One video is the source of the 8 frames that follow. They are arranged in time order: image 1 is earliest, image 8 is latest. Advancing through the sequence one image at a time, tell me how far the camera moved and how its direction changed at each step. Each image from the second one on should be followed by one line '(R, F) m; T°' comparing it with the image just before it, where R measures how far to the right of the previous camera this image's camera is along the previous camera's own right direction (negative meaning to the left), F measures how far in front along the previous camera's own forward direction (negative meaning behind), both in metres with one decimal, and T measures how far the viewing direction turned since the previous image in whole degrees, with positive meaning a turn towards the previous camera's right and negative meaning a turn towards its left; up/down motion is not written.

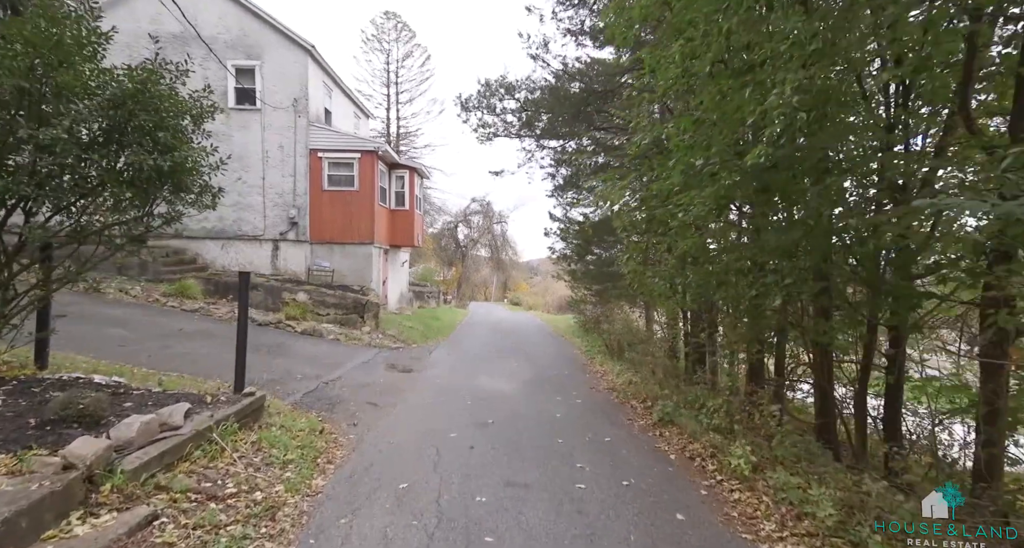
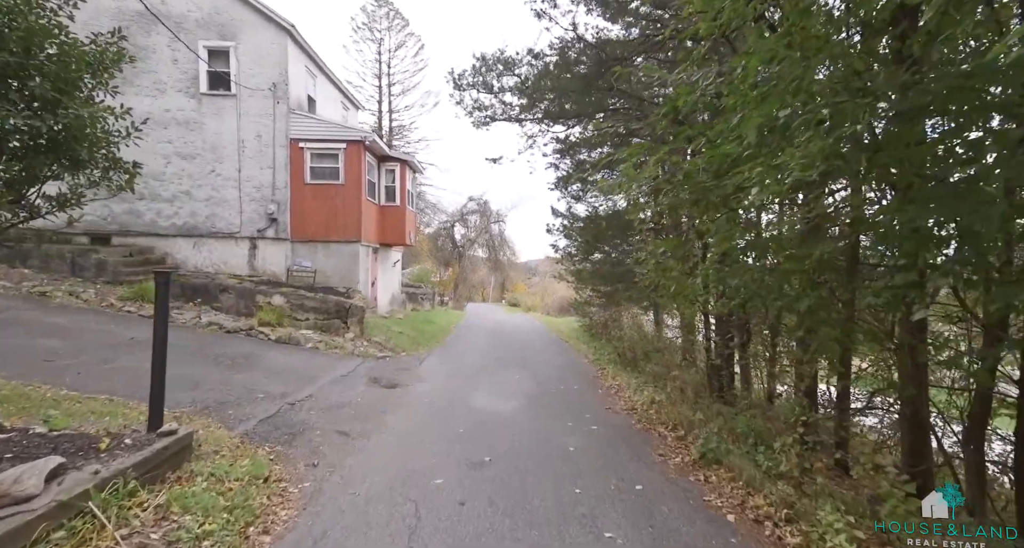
(0.0, +1.2) m; 0°
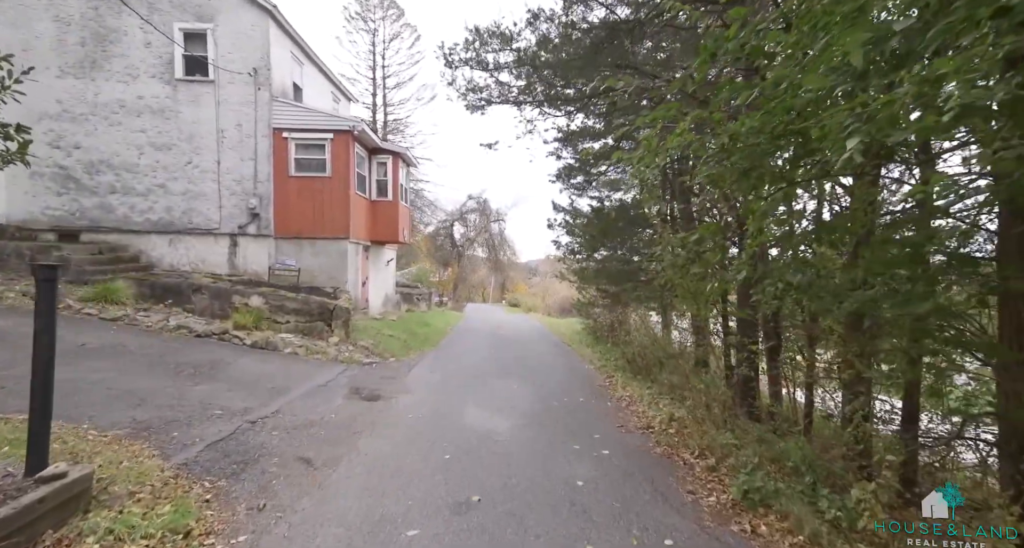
(+0.1, +0.9) m; 0°
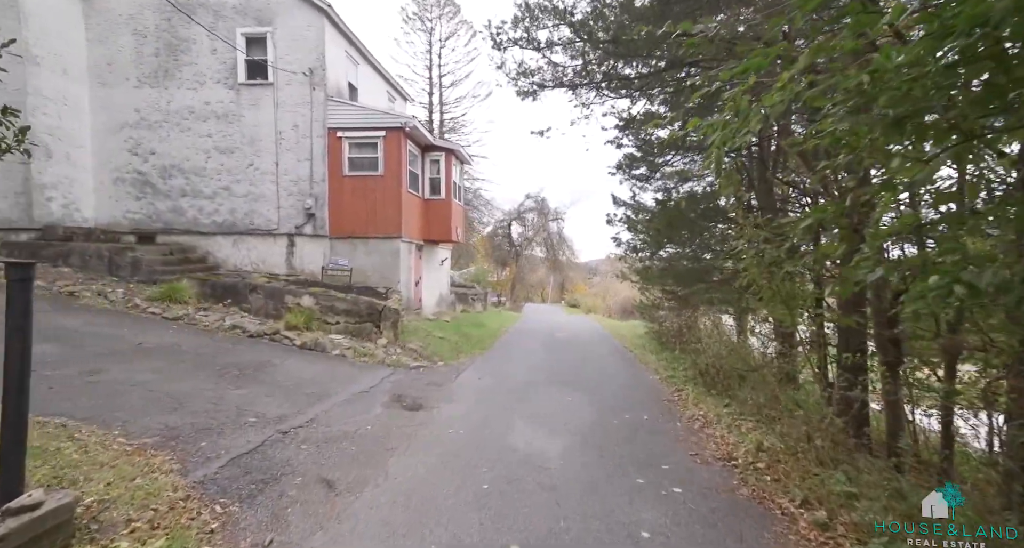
(+0.1, +0.7) m; -7°
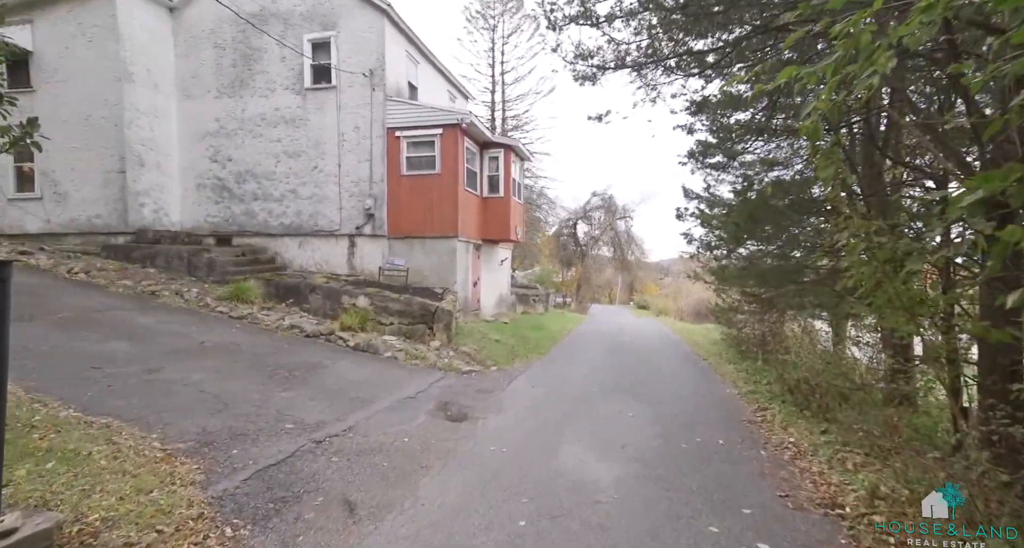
(+0.2, +0.6) m; -8°
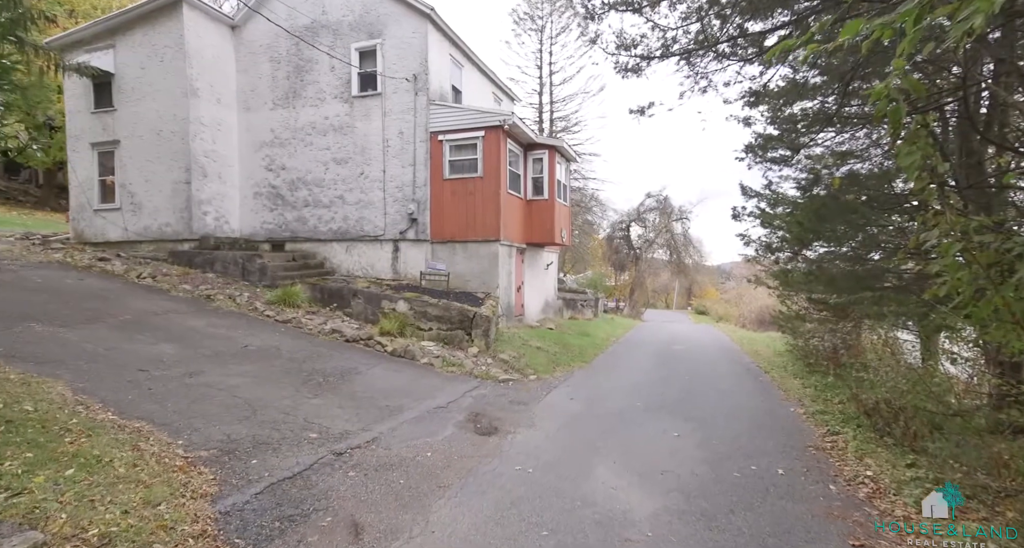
(+0.2, +0.4) m; -6°
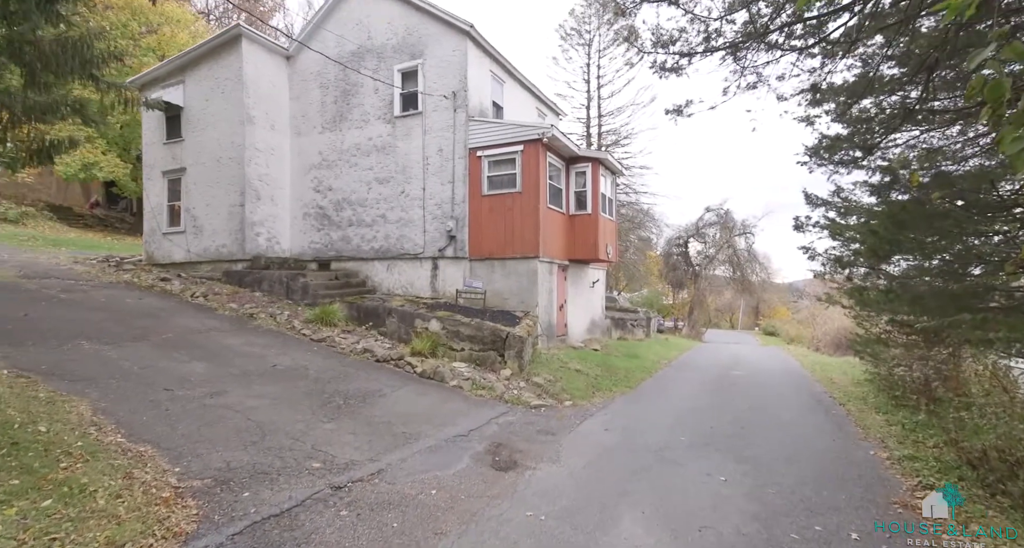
(+0.3, +0.5) m; -6°
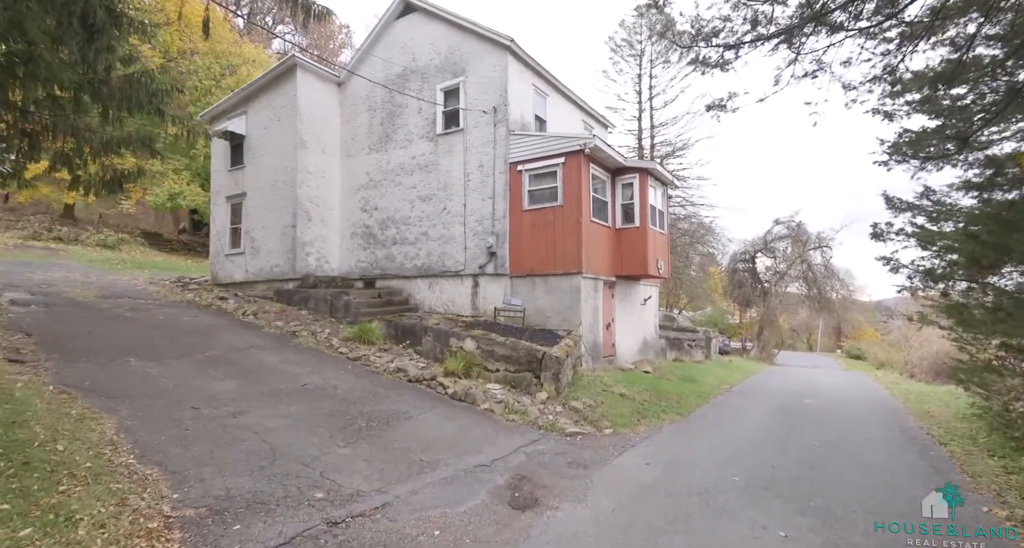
(+0.3, +0.5) m; -6°
